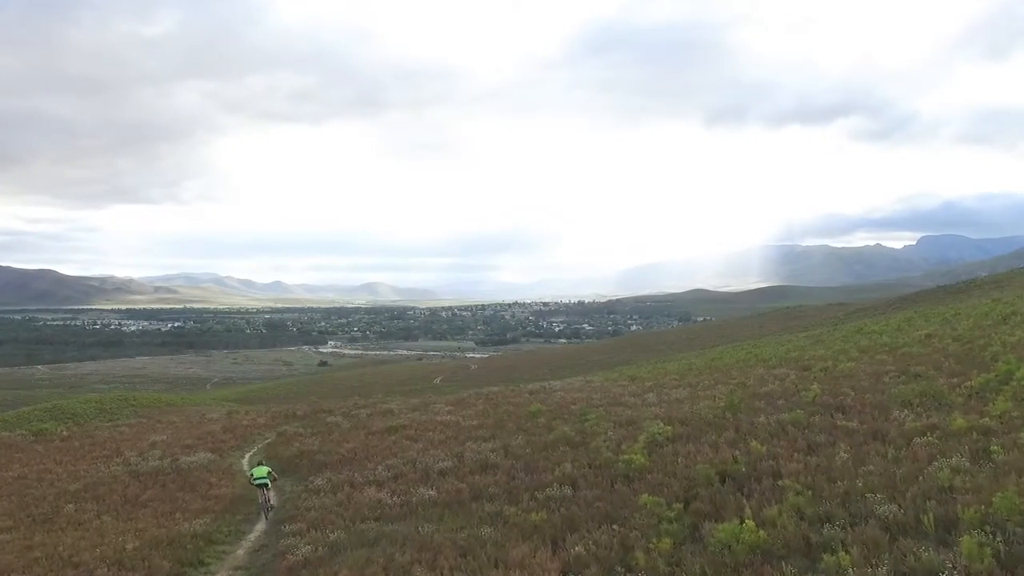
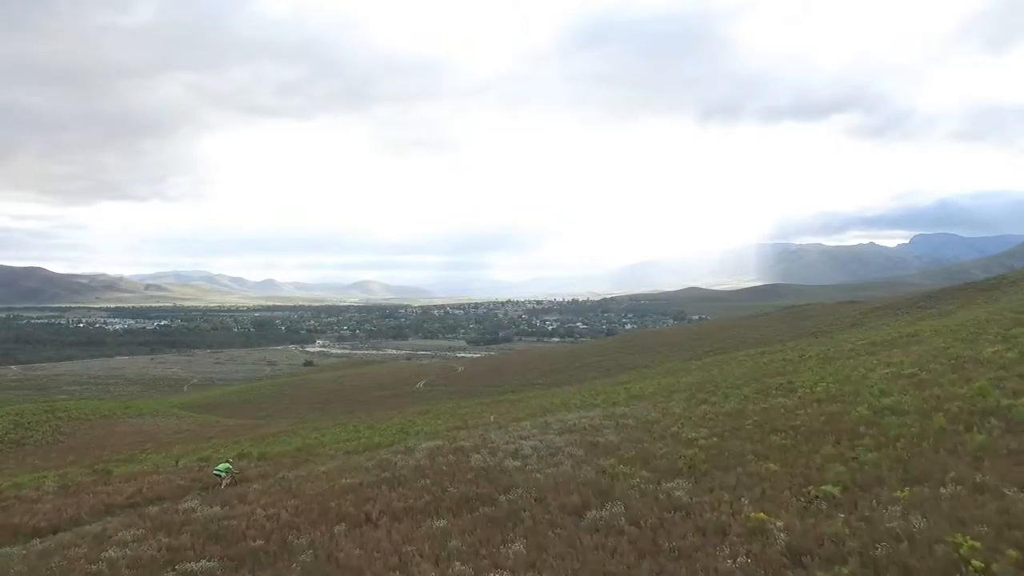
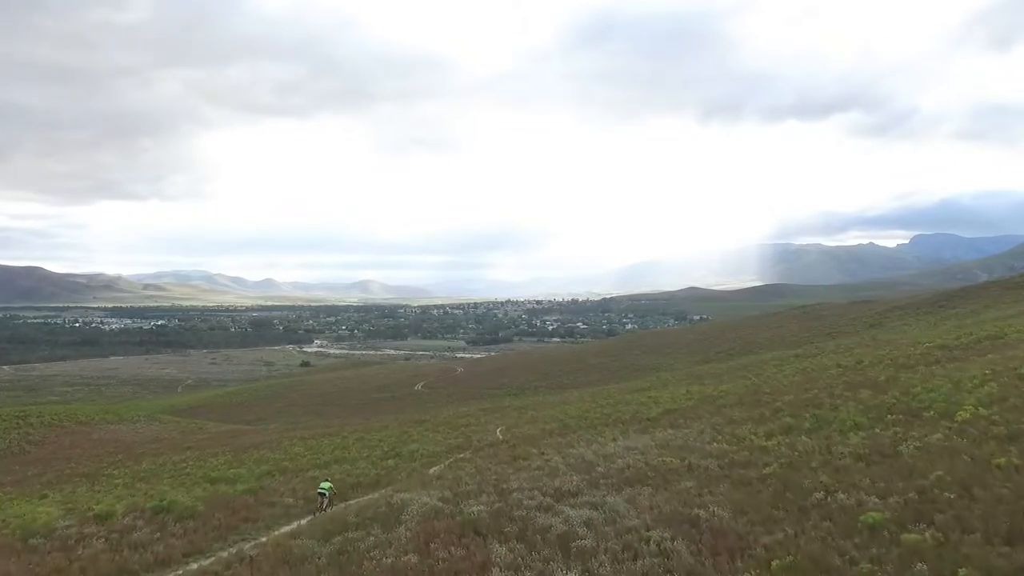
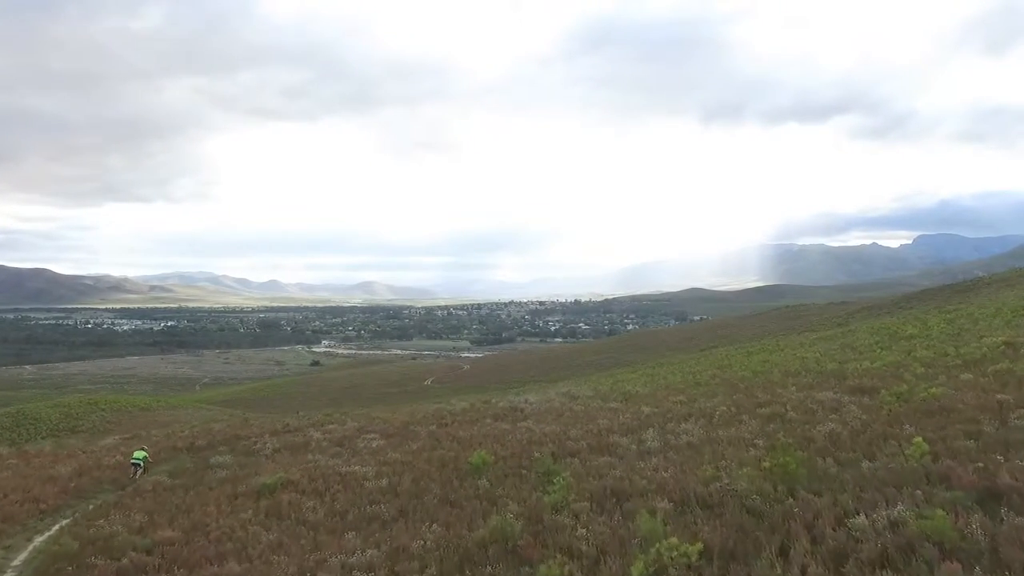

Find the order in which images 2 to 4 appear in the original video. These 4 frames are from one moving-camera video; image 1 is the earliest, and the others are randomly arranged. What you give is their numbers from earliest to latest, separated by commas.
4, 2, 3
